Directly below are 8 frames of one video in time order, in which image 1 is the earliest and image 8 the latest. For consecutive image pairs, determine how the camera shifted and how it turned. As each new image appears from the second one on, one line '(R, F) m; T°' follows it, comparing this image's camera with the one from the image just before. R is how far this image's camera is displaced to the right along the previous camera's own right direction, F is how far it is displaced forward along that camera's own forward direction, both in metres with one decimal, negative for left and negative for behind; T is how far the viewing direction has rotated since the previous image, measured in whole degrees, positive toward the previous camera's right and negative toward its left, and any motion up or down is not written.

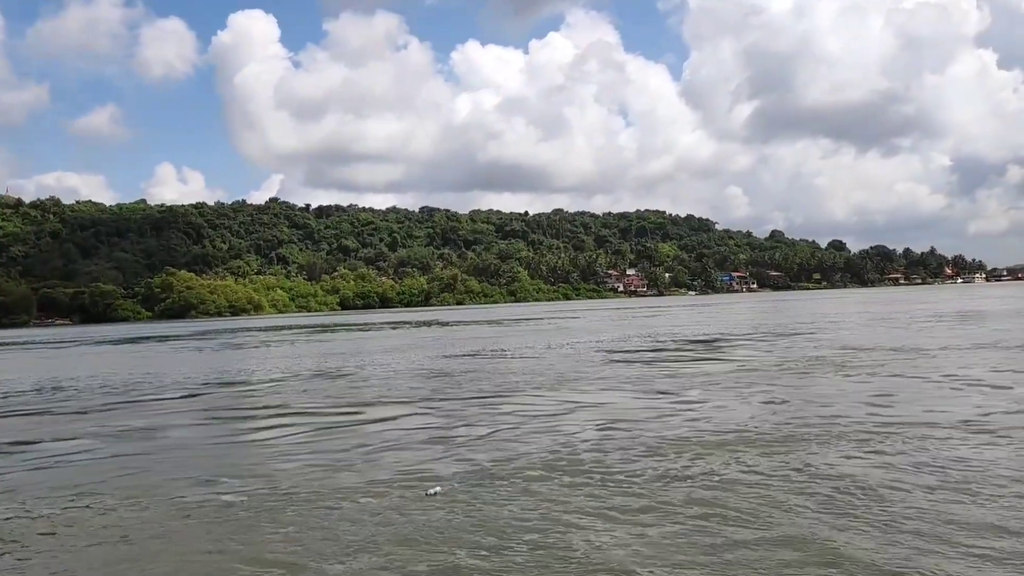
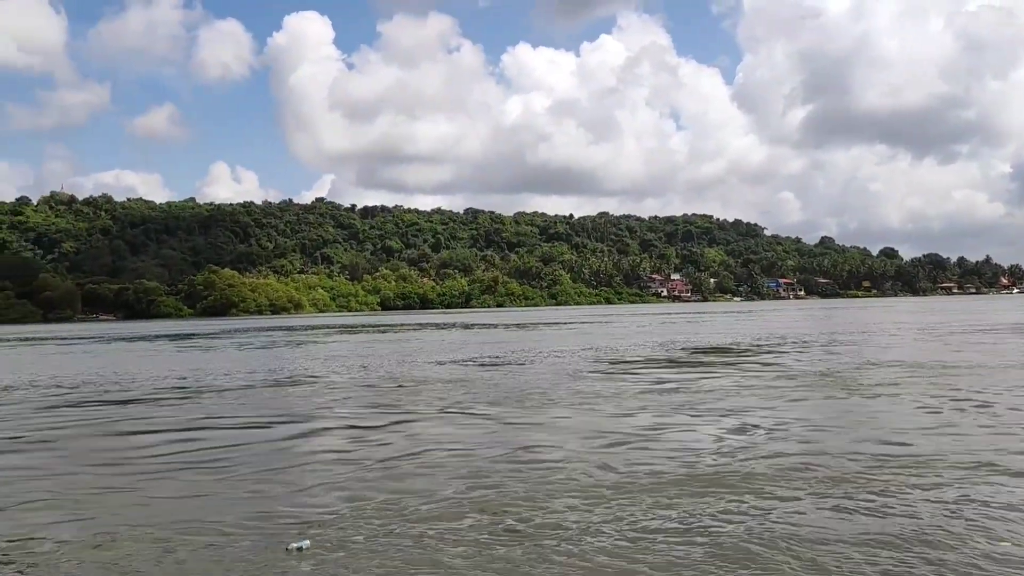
(+1.5, +1.2) m; -3°
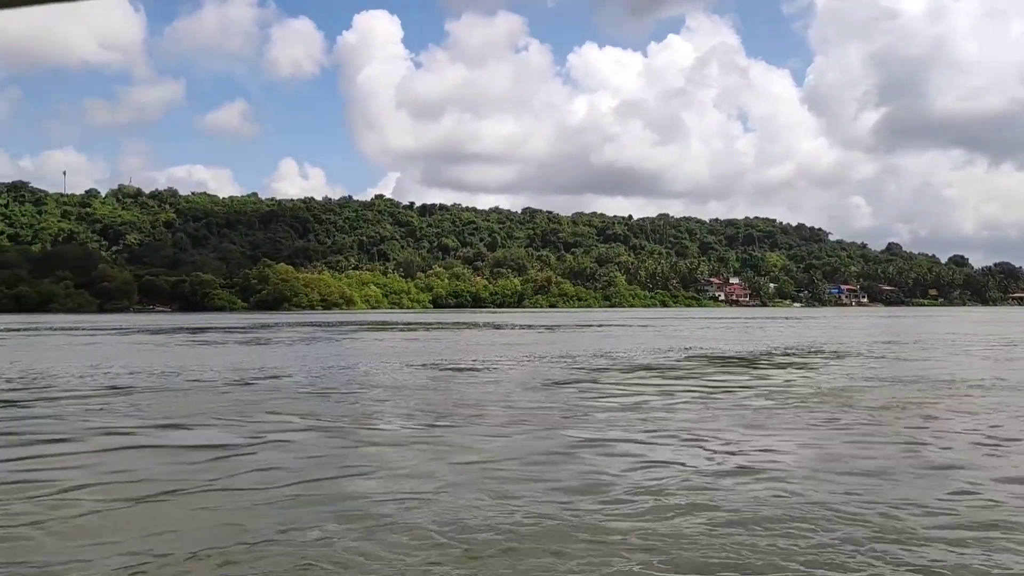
(+1.9, +1.4) m; -4°
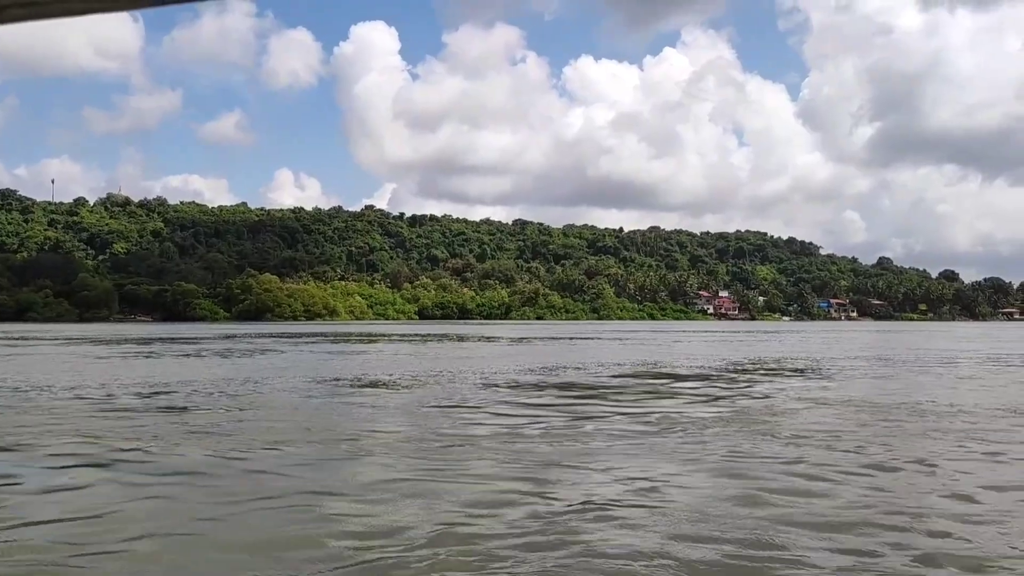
(+1.8, +1.0) m; 0°
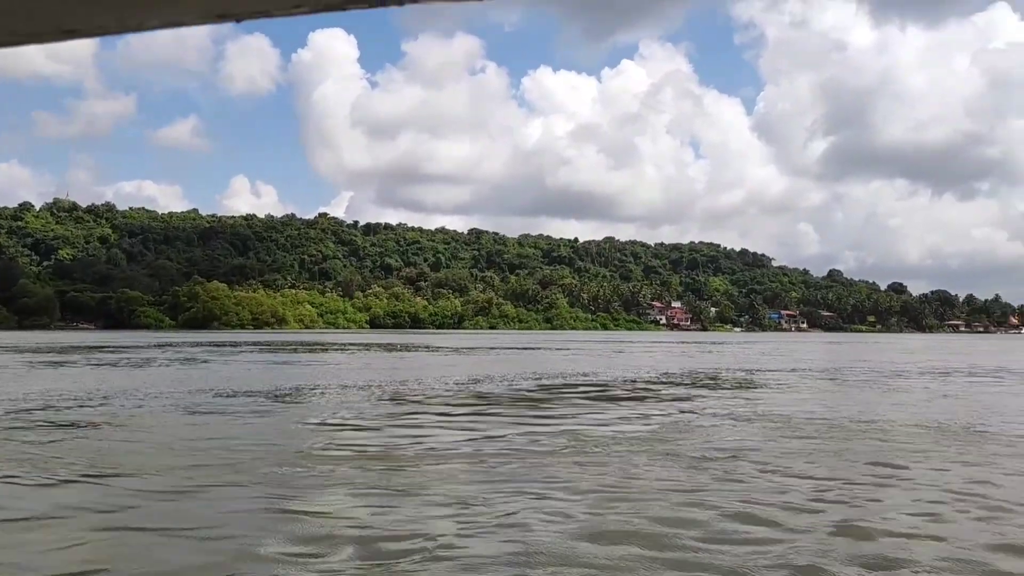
(+1.0, +0.7) m; +2°
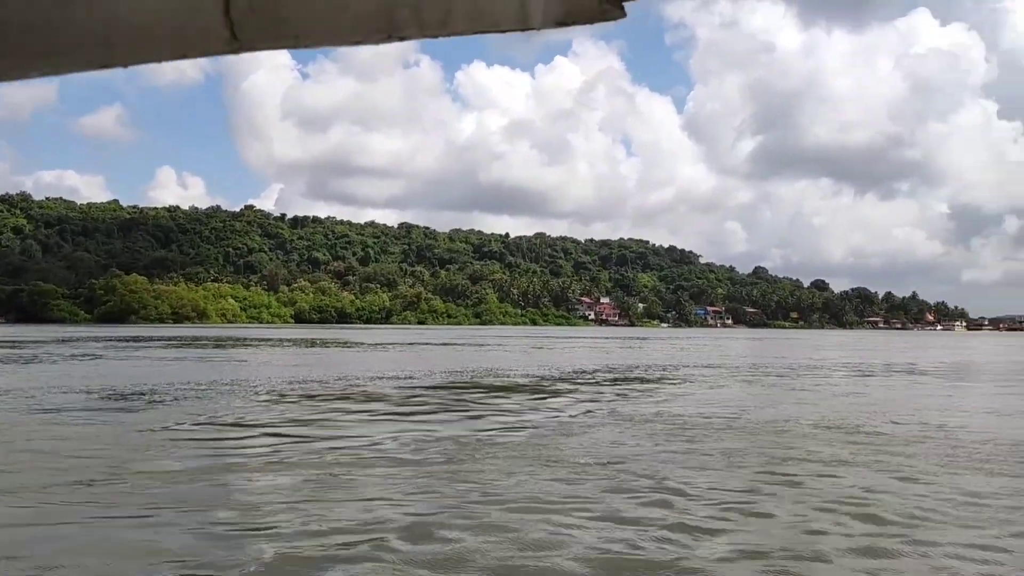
(+0.8, +0.7) m; +4°
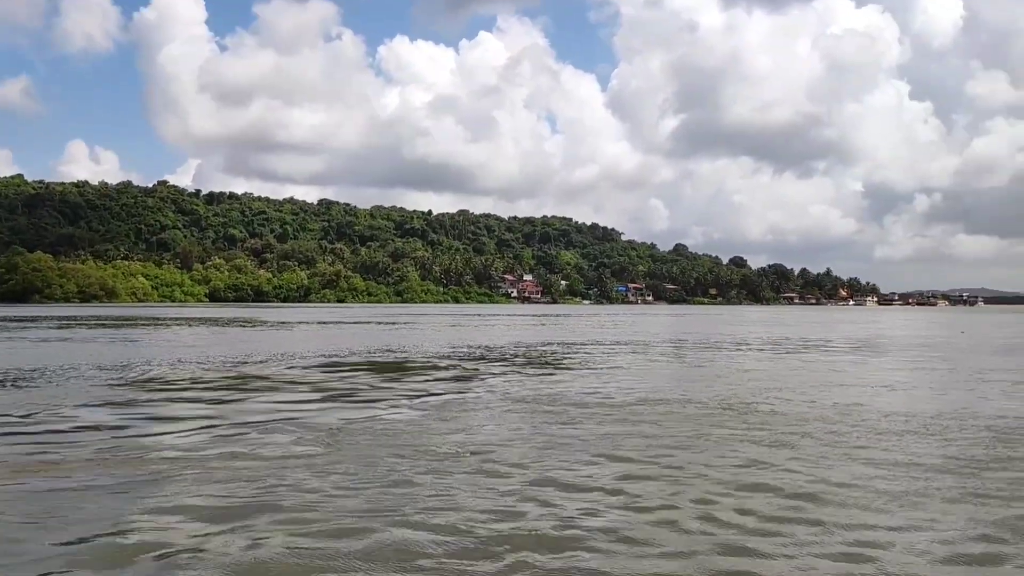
(+0.8, +1.1) m; +4°
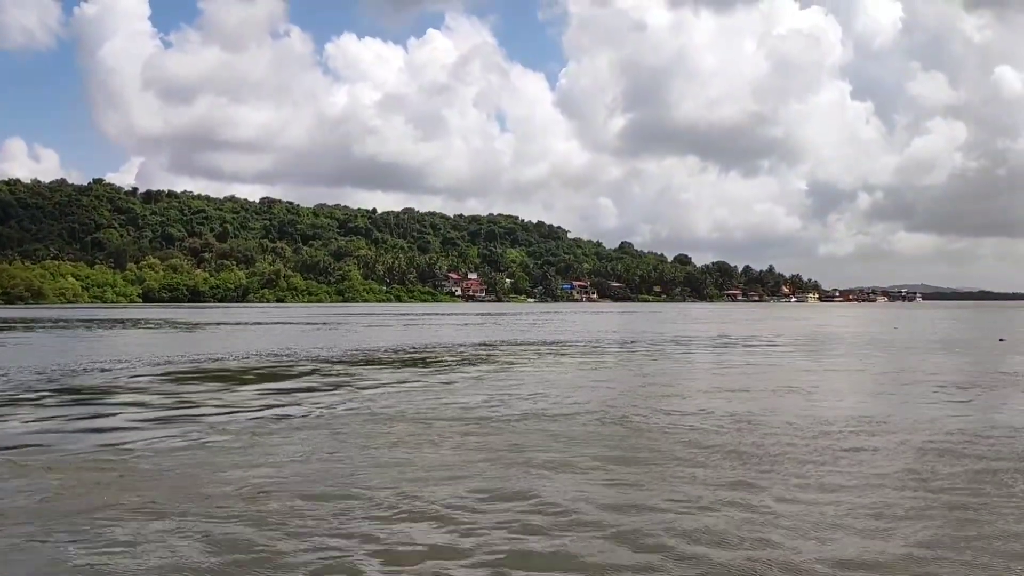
(+1.5, +1.4) m; +3°
